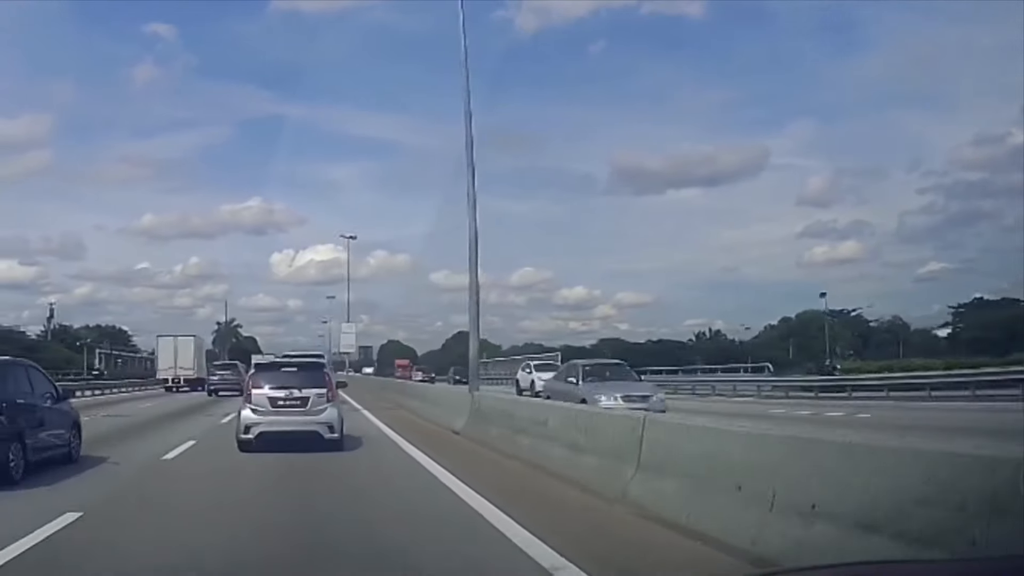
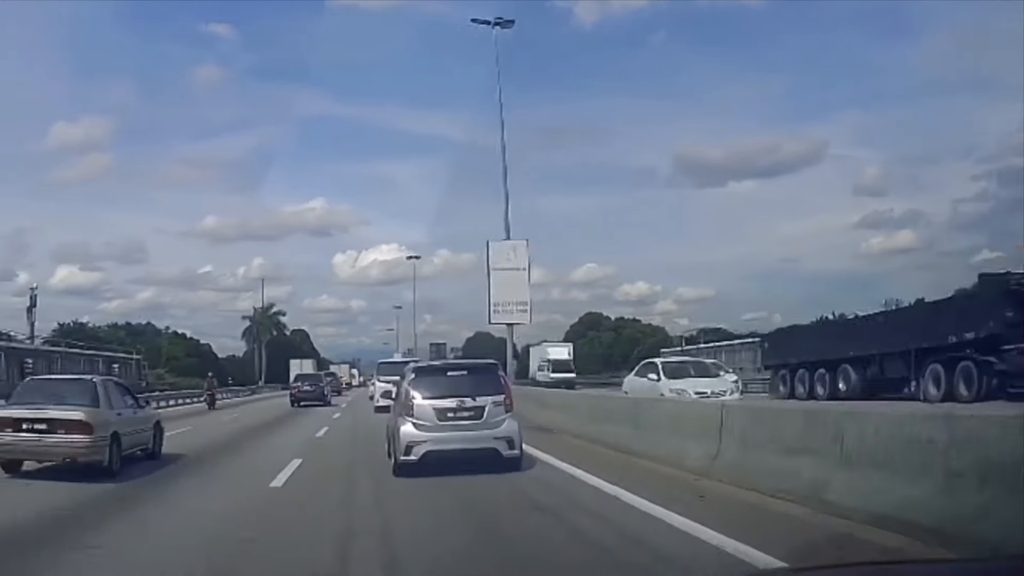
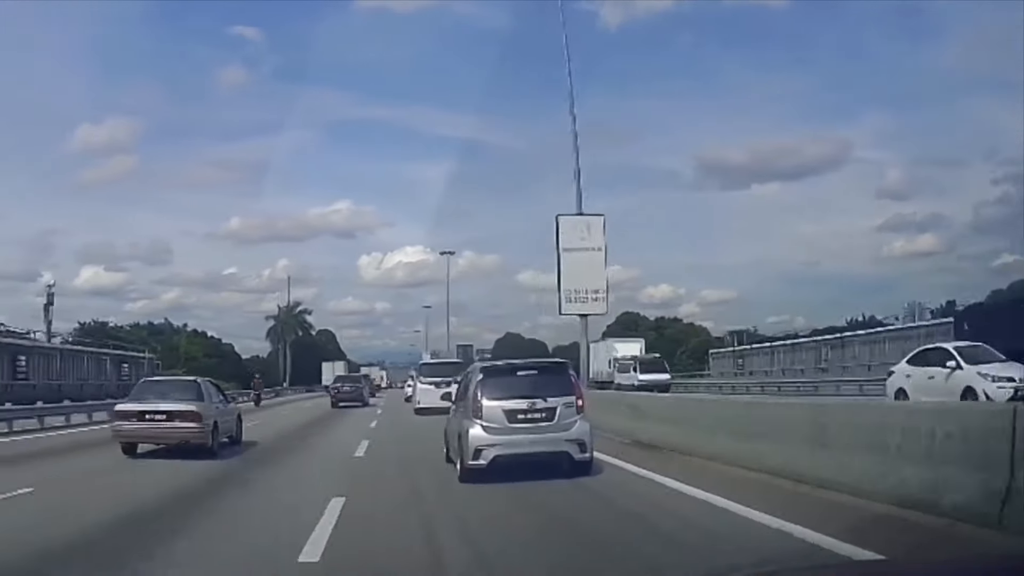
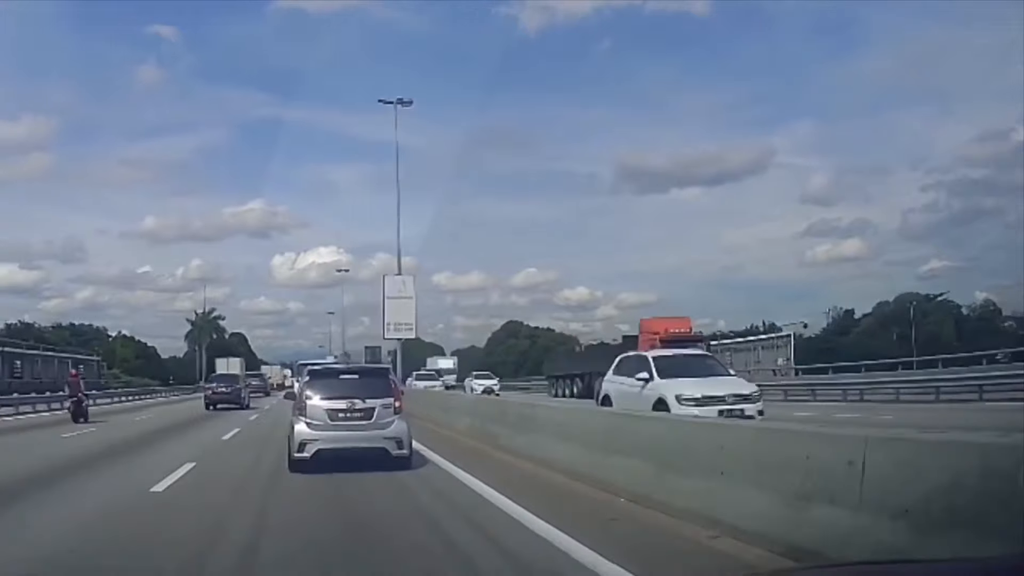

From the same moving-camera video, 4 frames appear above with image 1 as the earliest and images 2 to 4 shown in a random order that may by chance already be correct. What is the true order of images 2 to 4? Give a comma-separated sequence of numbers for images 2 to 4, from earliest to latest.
4, 2, 3
